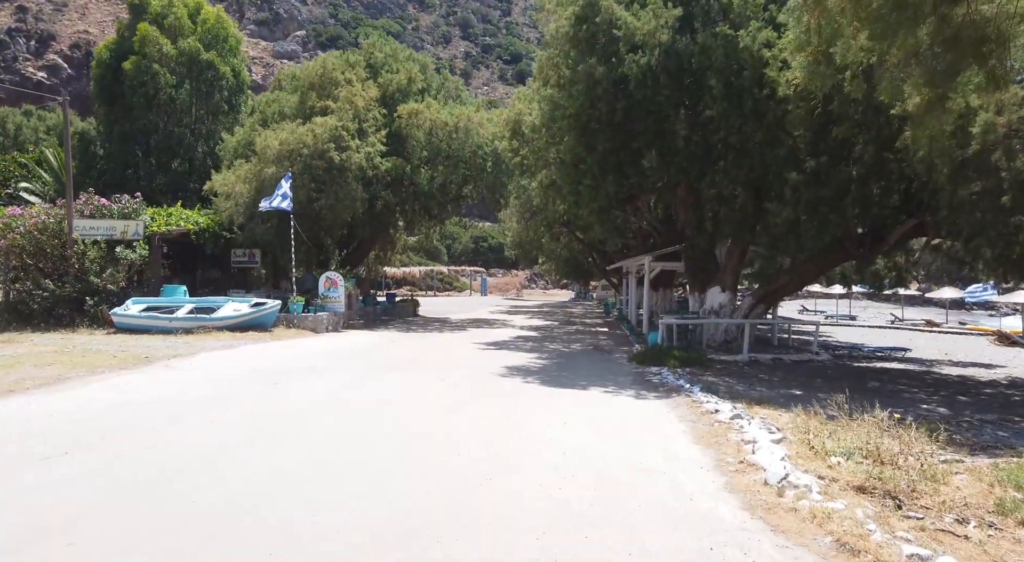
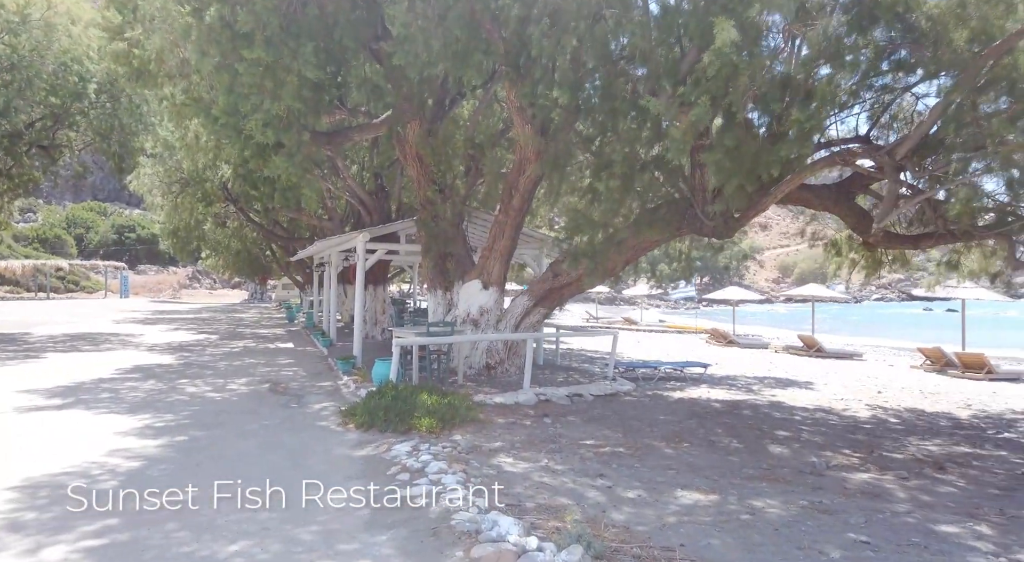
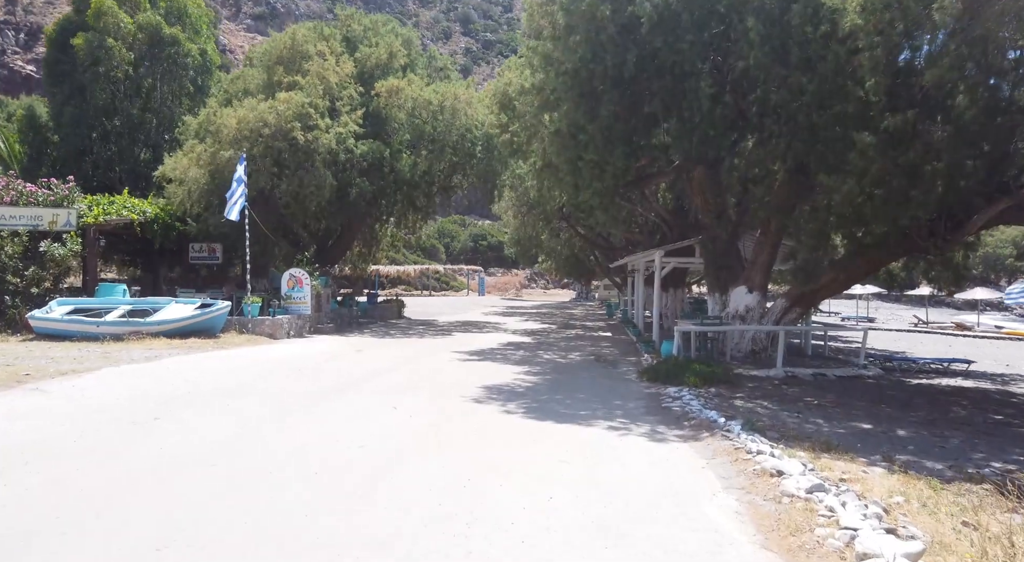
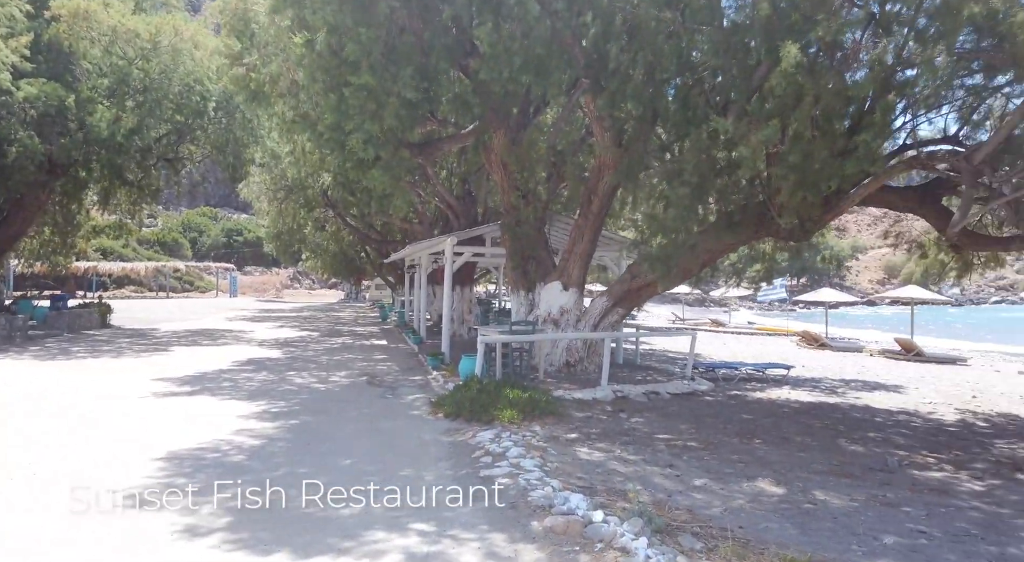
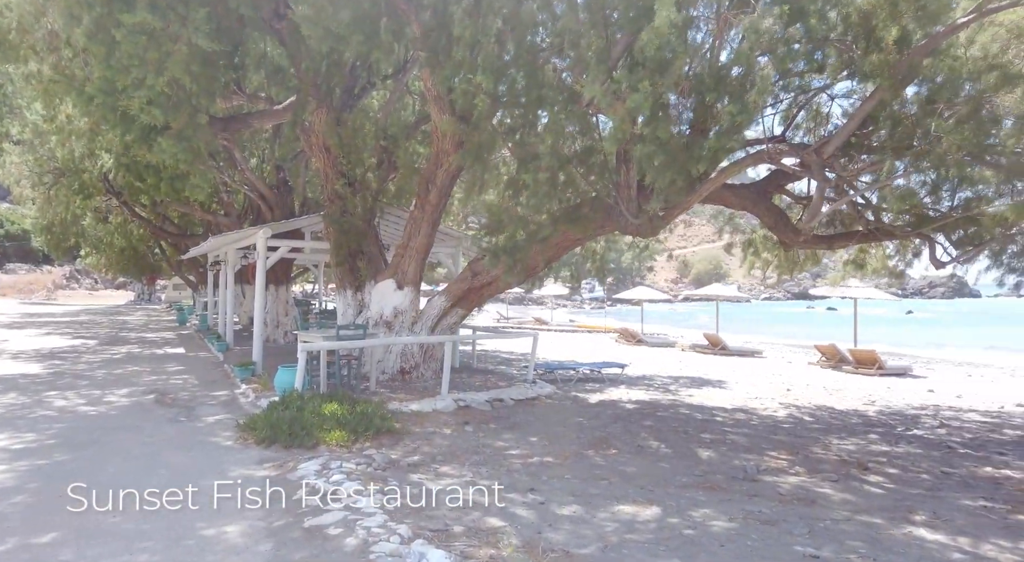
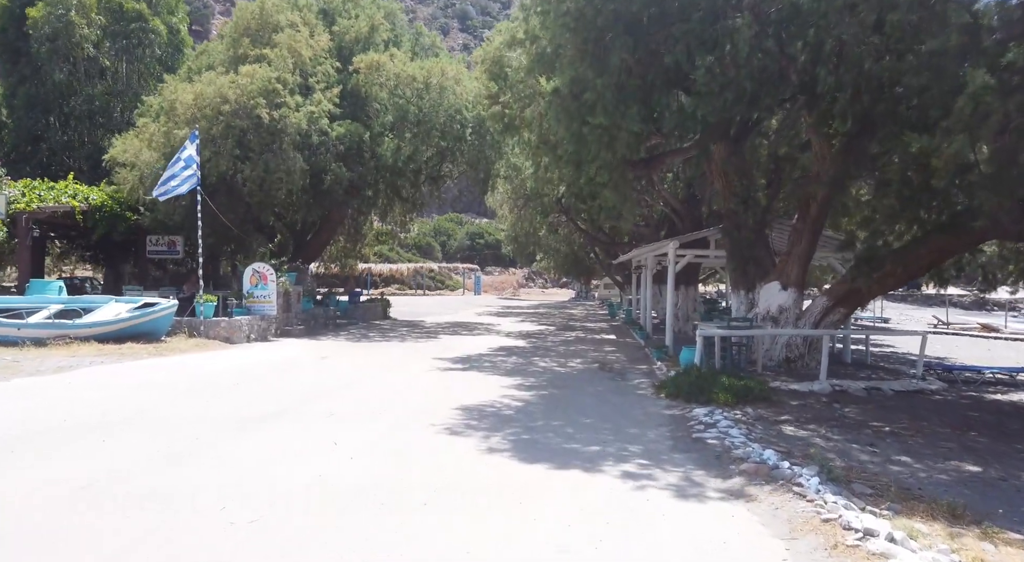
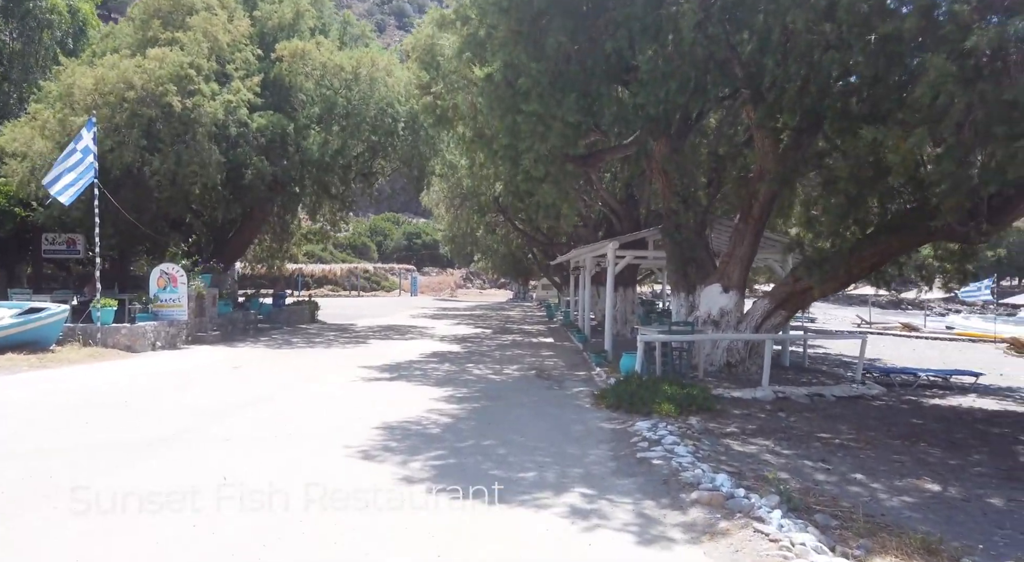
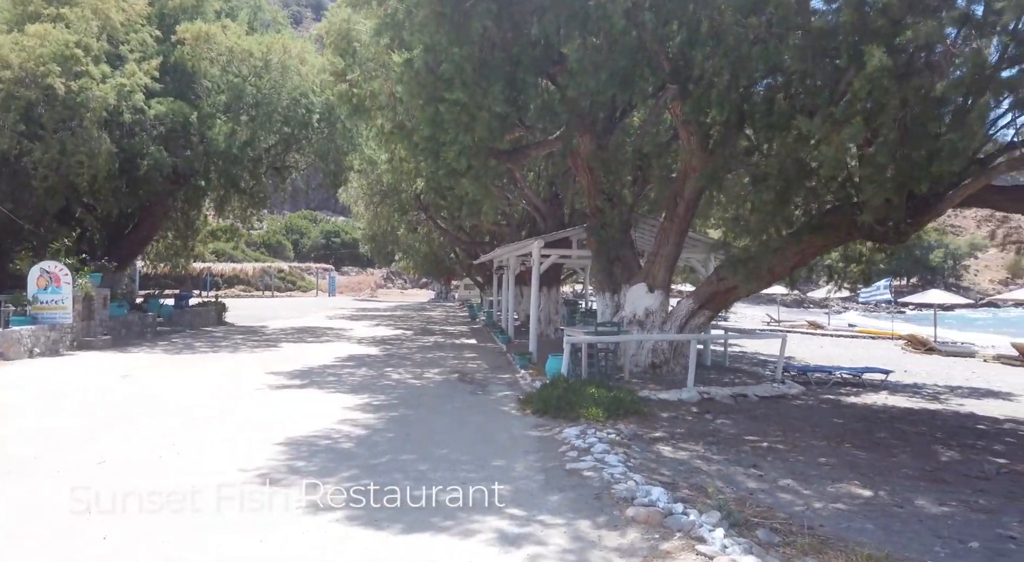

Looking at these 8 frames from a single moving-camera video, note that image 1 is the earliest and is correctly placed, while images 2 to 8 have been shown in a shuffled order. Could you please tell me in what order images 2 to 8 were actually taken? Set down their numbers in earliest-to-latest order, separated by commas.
3, 6, 7, 8, 4, 2, 5
